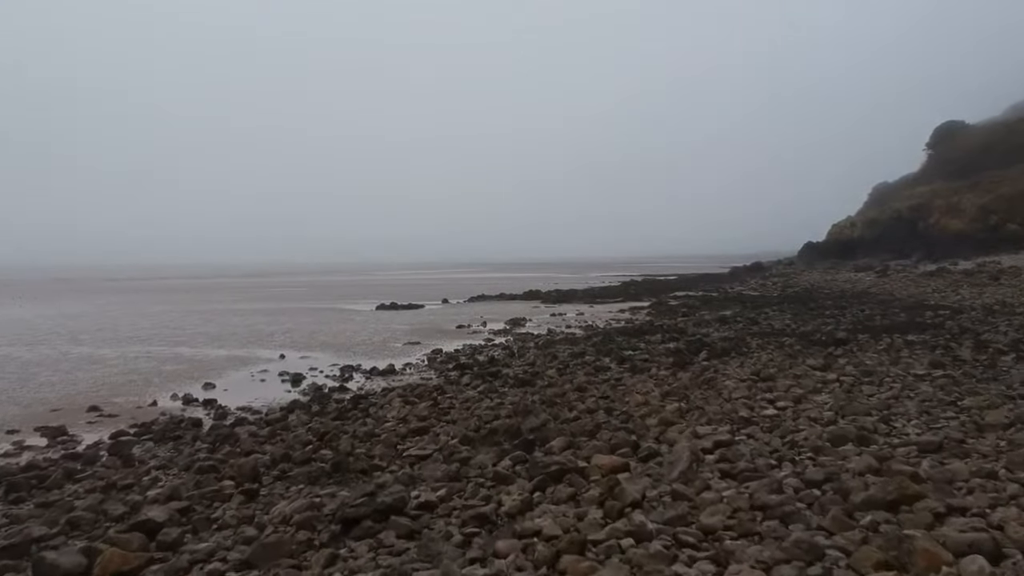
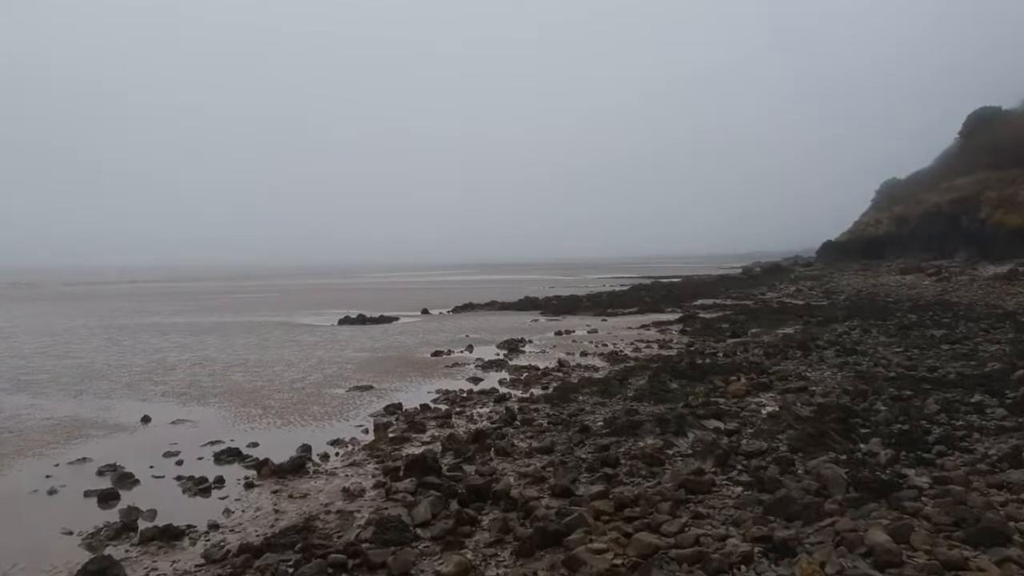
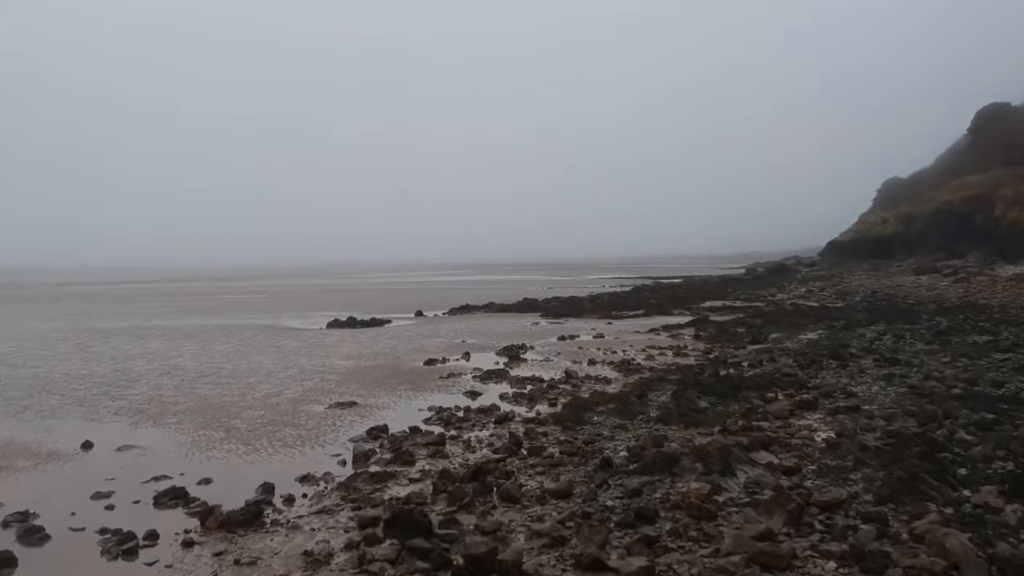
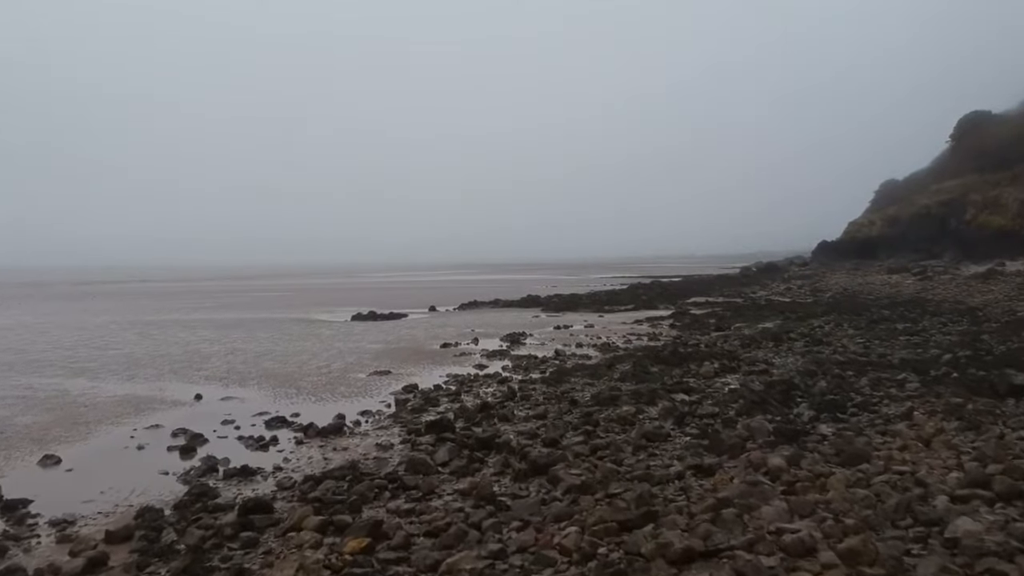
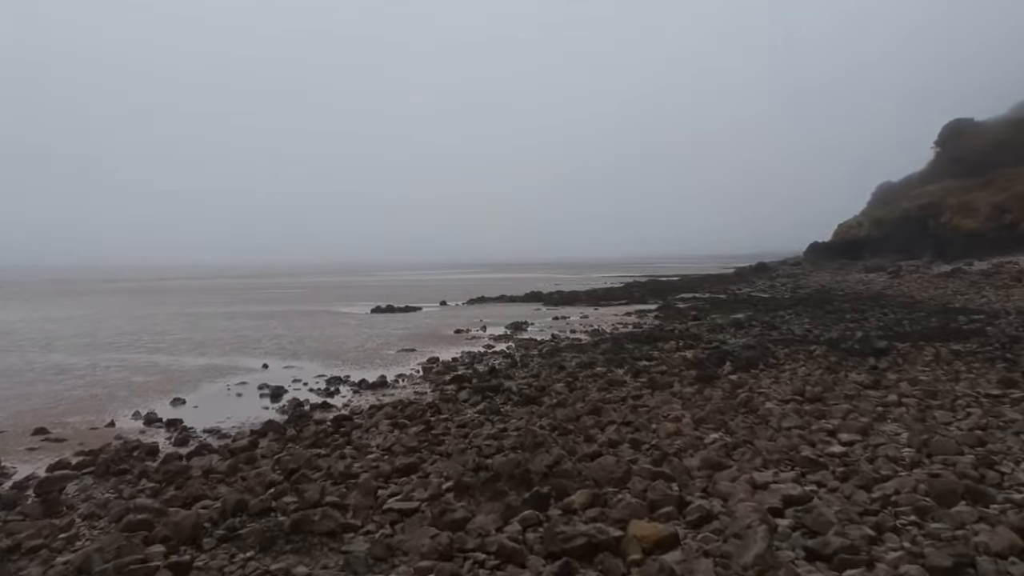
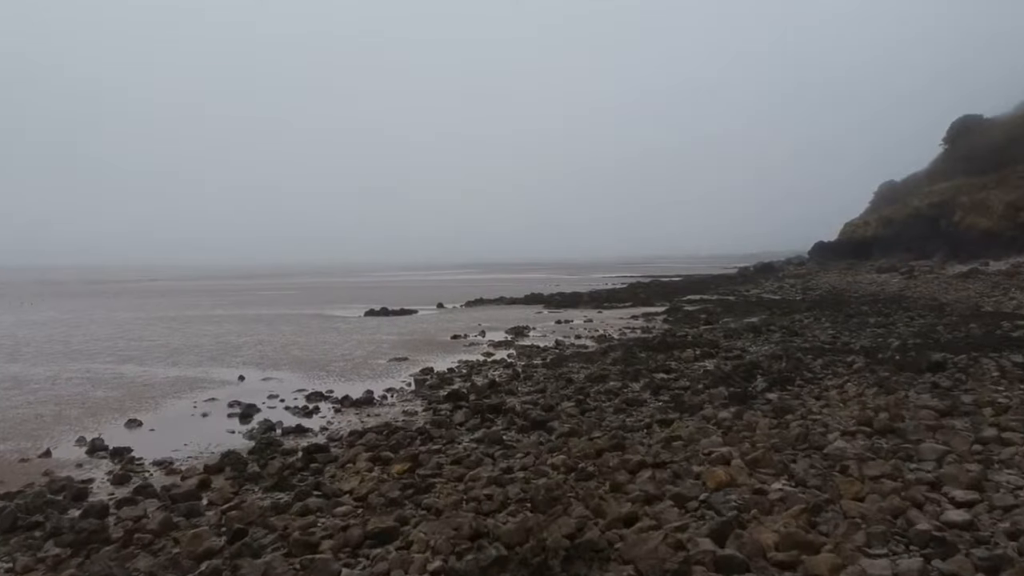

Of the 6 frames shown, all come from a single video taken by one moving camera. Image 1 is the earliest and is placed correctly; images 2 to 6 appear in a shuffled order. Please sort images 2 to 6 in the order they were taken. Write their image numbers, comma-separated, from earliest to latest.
5, 6, 4, 2, 3
